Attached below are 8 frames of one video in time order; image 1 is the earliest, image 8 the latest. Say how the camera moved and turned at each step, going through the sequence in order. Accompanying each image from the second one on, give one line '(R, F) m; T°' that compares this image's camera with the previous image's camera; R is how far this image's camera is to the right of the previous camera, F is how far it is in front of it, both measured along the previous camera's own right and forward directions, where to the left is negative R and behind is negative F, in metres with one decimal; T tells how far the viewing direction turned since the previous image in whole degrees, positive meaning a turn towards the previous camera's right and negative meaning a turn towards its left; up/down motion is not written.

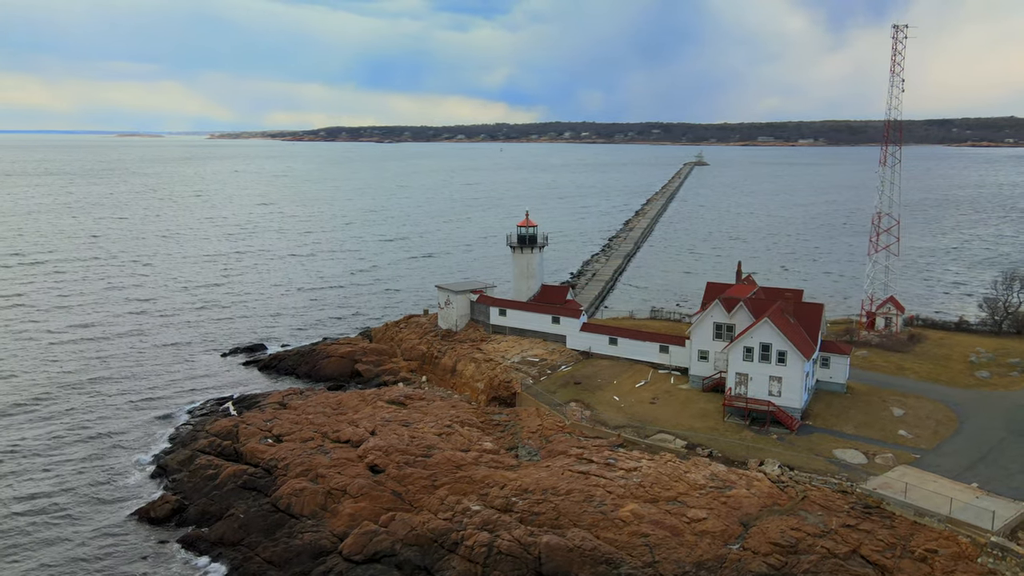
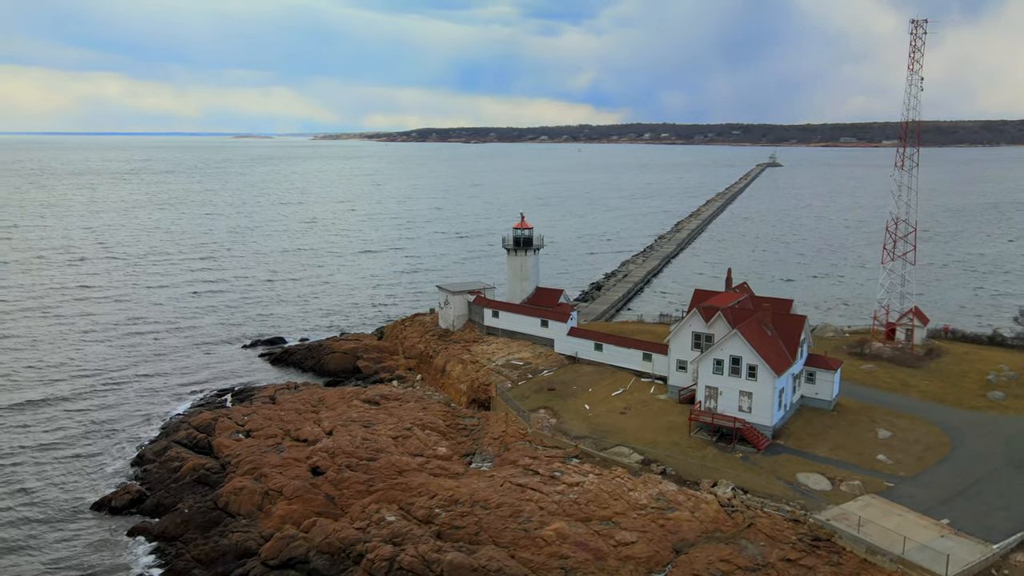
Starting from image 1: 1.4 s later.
(+4.5, +1.5) m; -6°
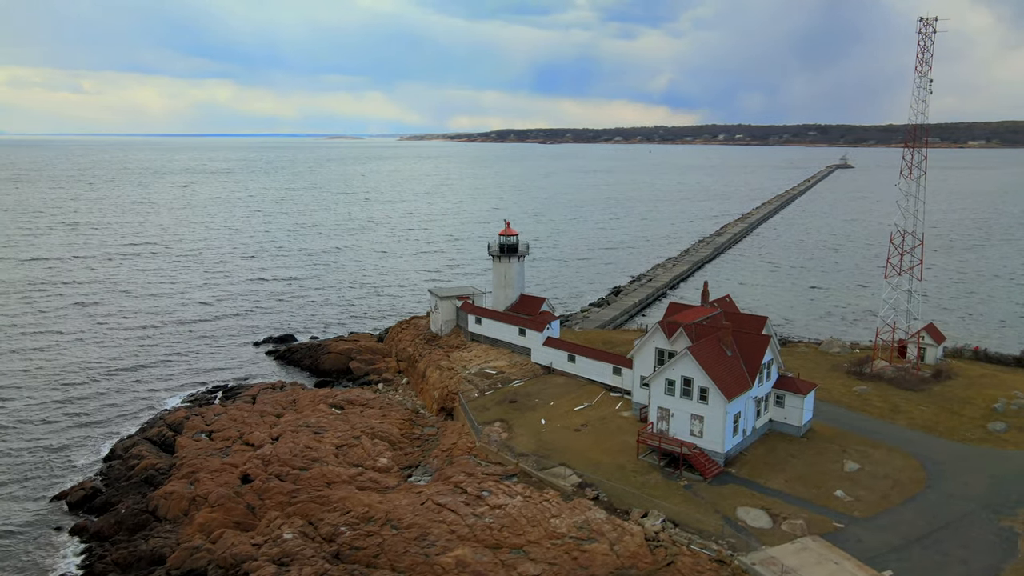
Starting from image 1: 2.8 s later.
(+4.5, +1.6) m; -5°
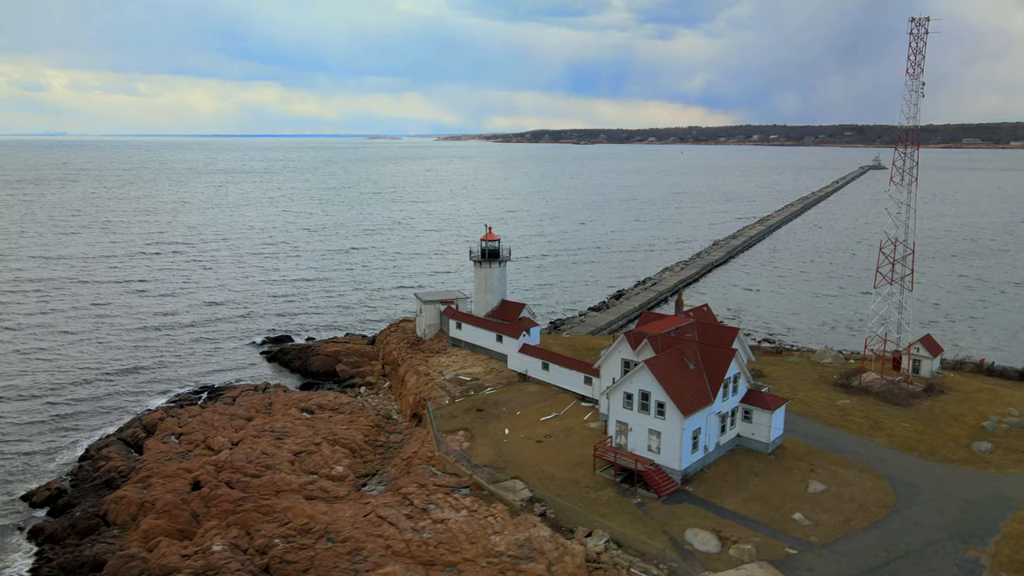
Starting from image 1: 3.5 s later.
(+2.6, +0.9) m; -2°
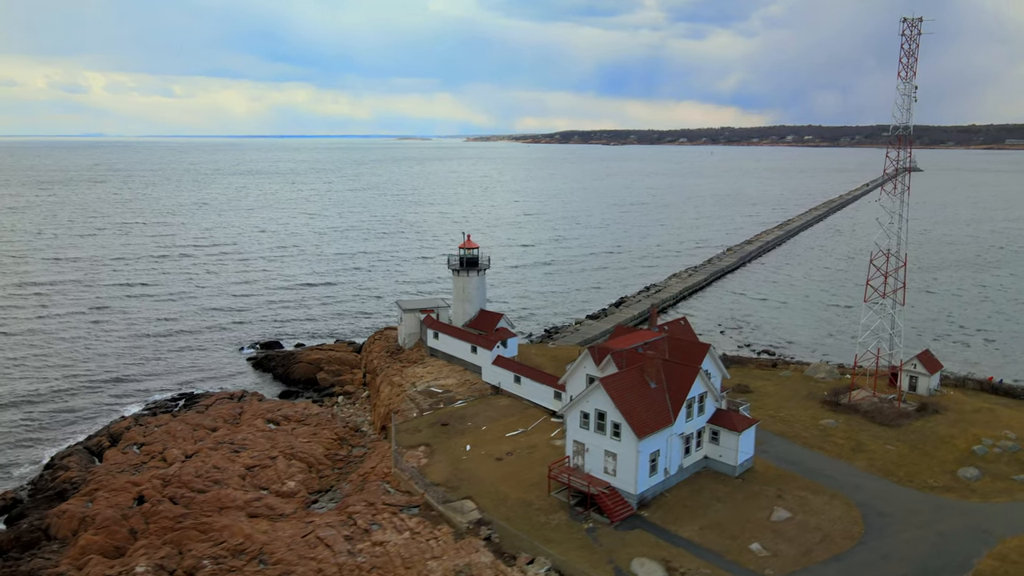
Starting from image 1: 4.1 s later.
(+2.4, +1.0) m; -2°
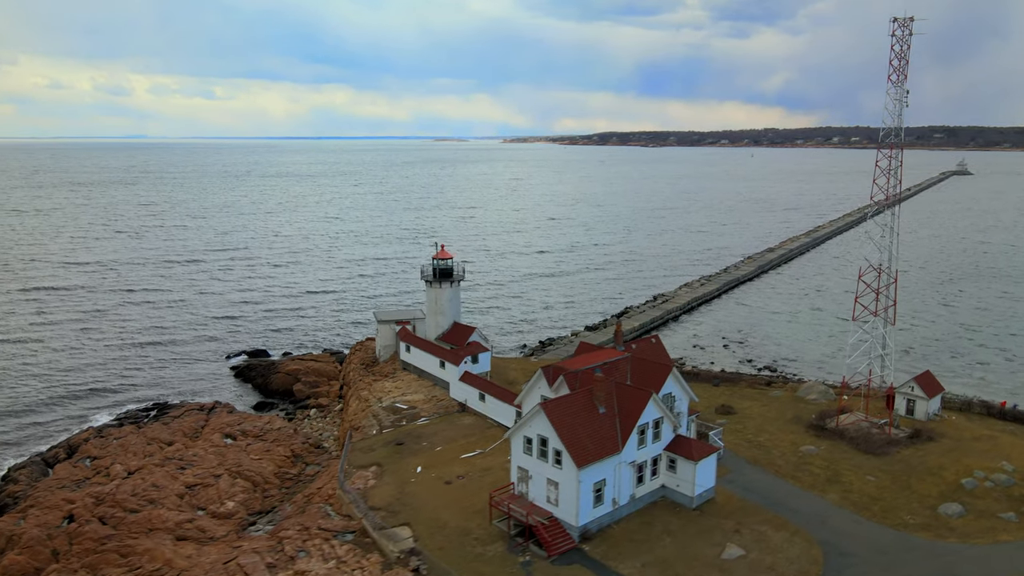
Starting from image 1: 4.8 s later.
(+2.9, +1.3) m; -3°
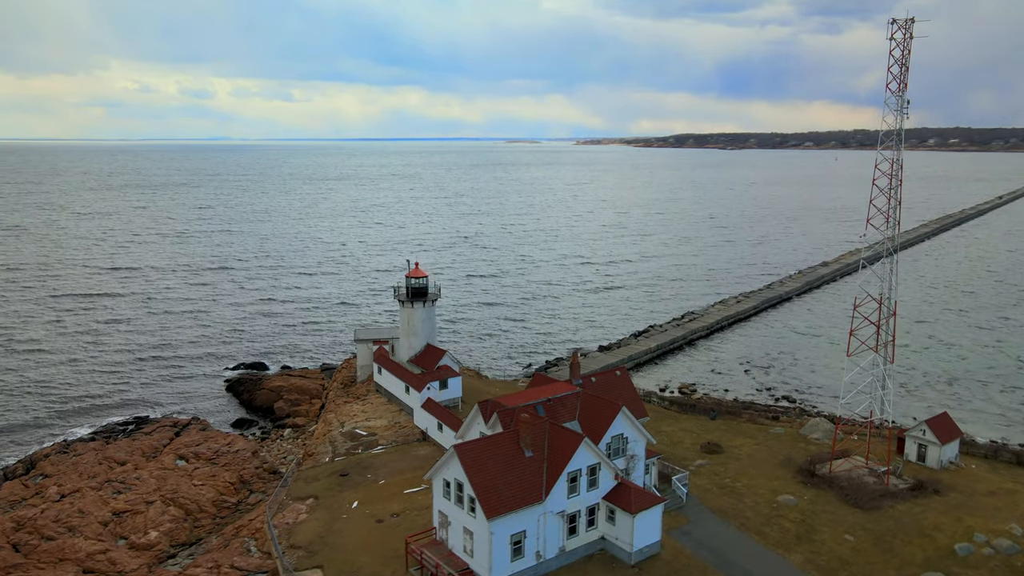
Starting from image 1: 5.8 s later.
(+4.2, +2.1) m; -6°
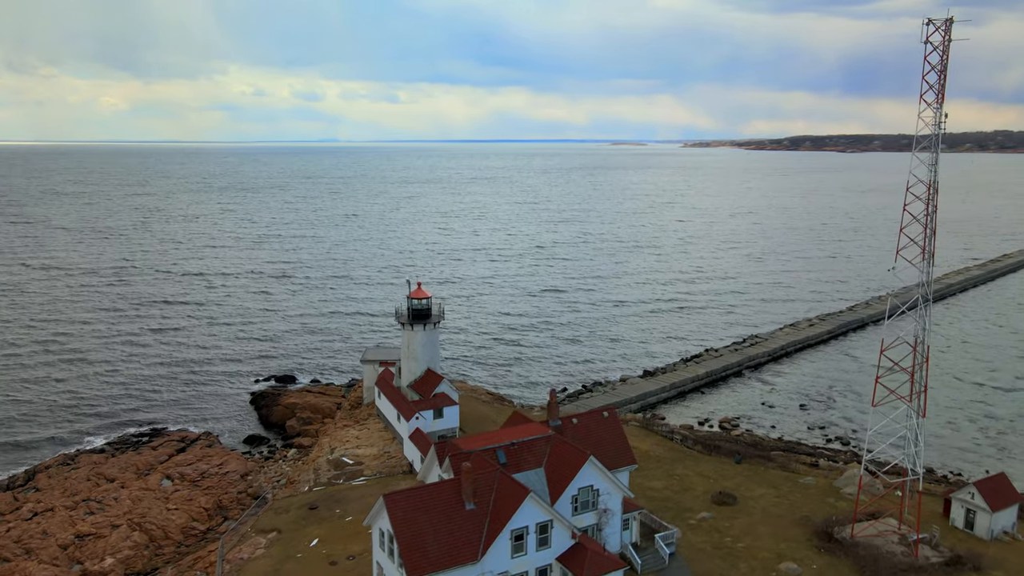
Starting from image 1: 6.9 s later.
(+4.0, +2.3) m; -8°
